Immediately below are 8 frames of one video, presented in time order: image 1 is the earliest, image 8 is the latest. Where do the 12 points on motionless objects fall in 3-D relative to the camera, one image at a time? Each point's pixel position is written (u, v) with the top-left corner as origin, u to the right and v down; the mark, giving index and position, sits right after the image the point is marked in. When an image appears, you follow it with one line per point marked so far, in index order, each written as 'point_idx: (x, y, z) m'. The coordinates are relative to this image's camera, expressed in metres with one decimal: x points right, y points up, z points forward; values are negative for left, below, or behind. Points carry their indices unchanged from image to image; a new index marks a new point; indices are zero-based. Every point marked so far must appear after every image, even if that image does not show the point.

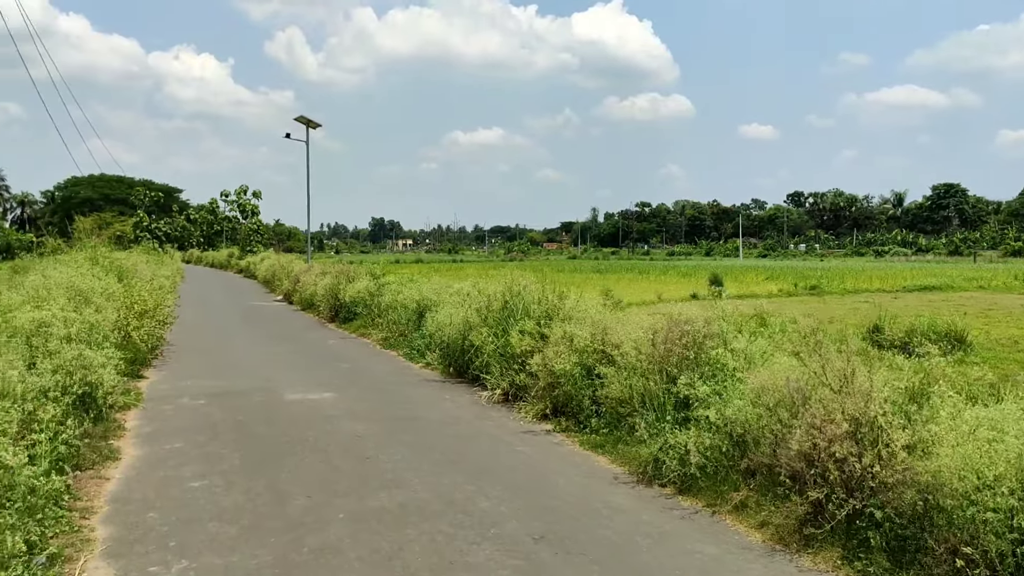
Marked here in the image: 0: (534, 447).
0: (+0.2, -1.3, +7.2) m
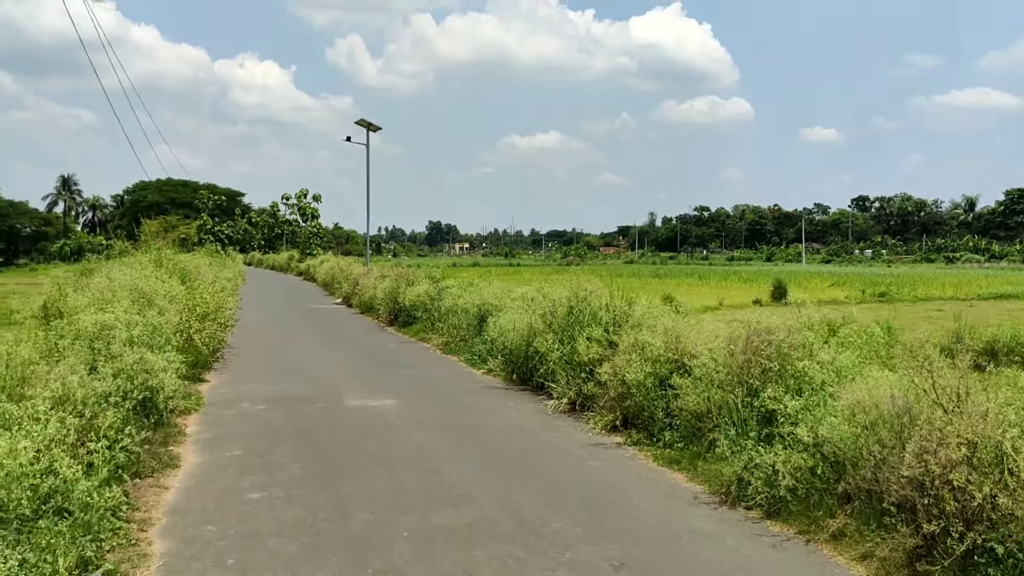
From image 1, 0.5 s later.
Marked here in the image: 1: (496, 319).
0: (+0.7, -1.3, +6.8) m
1: (-0.2, -0.4, +12.7) m
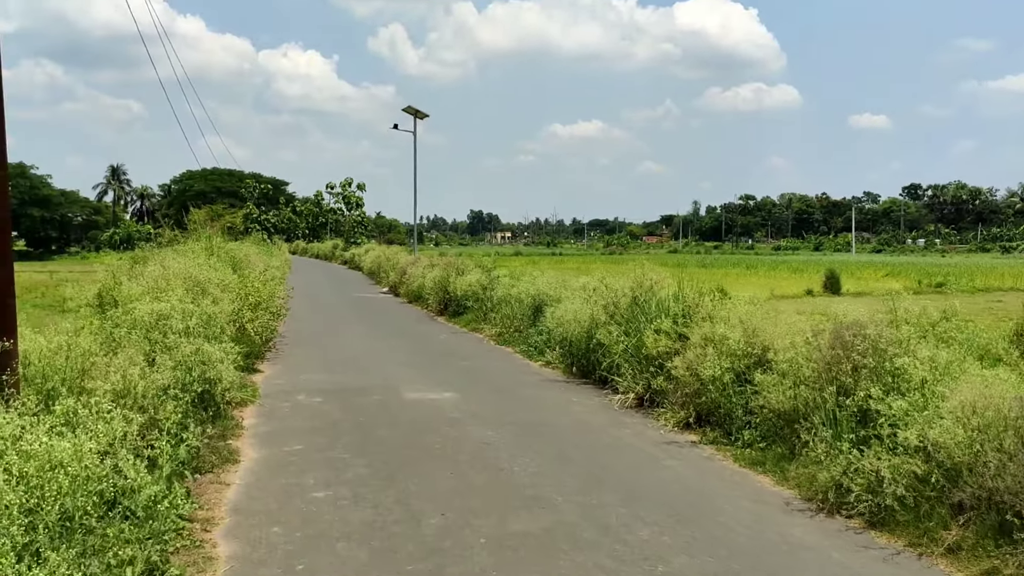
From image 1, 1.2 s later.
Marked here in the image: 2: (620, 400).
0: (+1.2, -1.2, +6.5) m
1: (+0.6, -0.3, +12.4) m
2: (+1.0, -1.1, +8.5) m
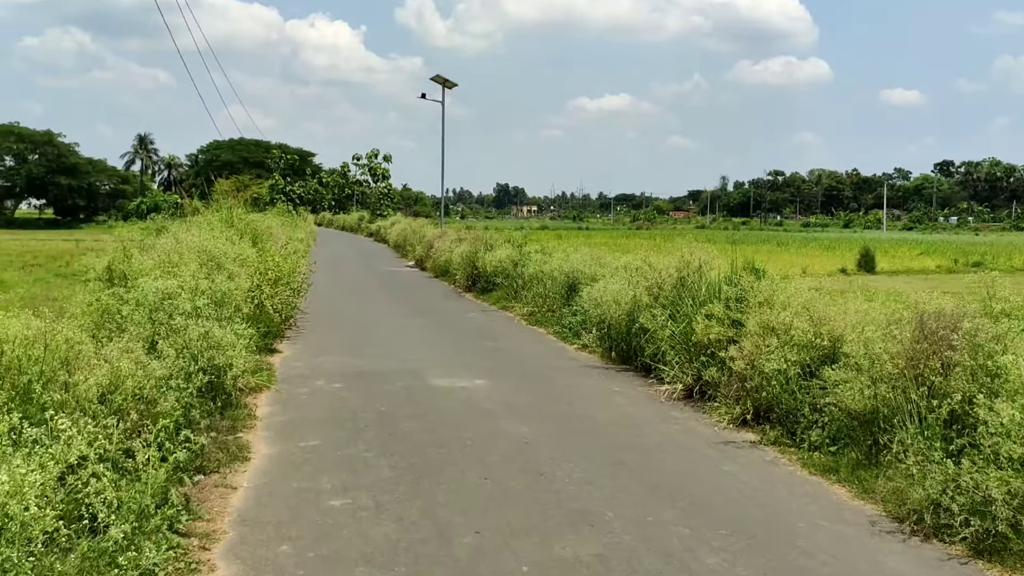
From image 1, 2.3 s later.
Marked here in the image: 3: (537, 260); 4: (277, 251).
0: (+1.5, -1.1, +5.8) m
1: (+1.0, 0.0, +11.6) m
2: (+1.3, -0.9, +7.8) m
3: (+0.4, +0.5, +15.1) m
4: (-3.4, +0.5, +13.0) m
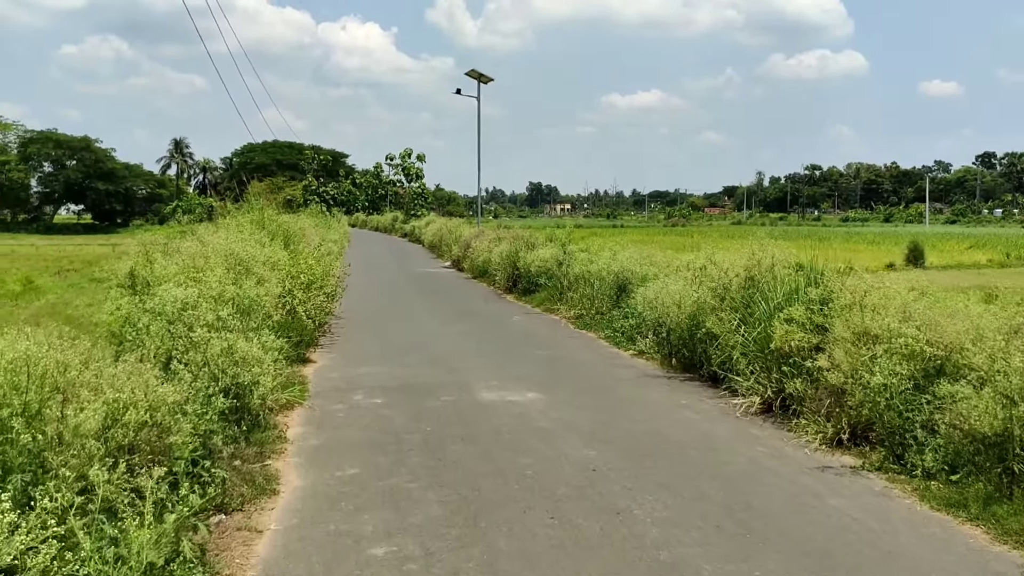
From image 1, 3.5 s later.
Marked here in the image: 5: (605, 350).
0: (+1.8, -1.1, +4.9) m
1: (+1.6, 0.0, +10.8) m
2: (+1.8, -0.9, +7.0) m
3: (+1.1, +0.5, +14.3) m
4: (-2.8, +0.5, +12.4) m
5: (+1.0, -0.7, +10.2) m
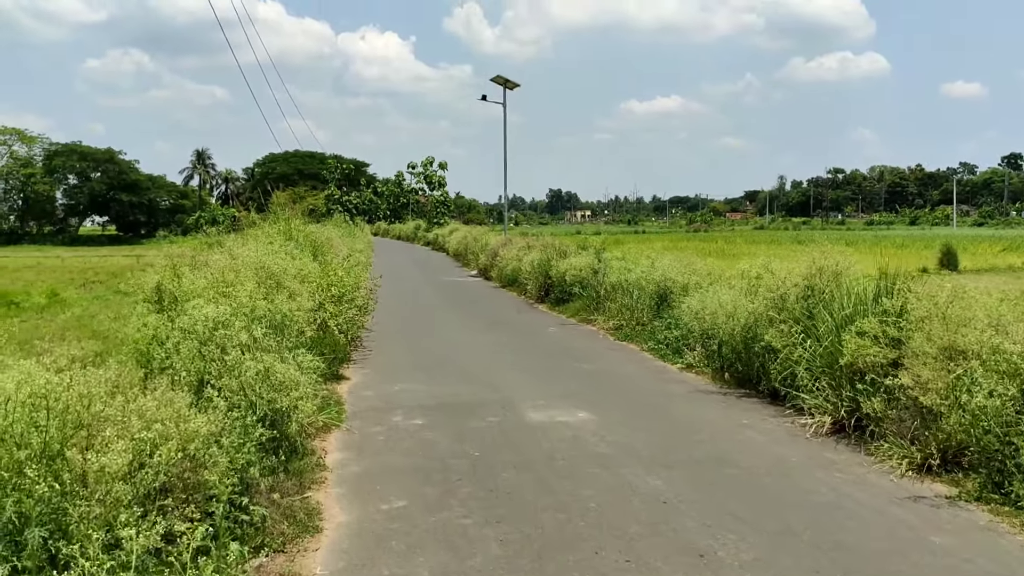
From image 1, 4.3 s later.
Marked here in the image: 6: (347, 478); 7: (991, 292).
0: (+2.2, -1.2, +4.4) m
1: (+2.0, -0.1, +10.3) m
2: (+2.1, -1.0, +6.5) m
3: (+1.6, +0.3, +13.8) m
4: (-2.3, +0.3, +12.0) m
5: (+1.5, -0.8, +9.7) m
6: (-1.0, -1.1, +5.5) m
7: (+3.4, 0.0, +6.4) m
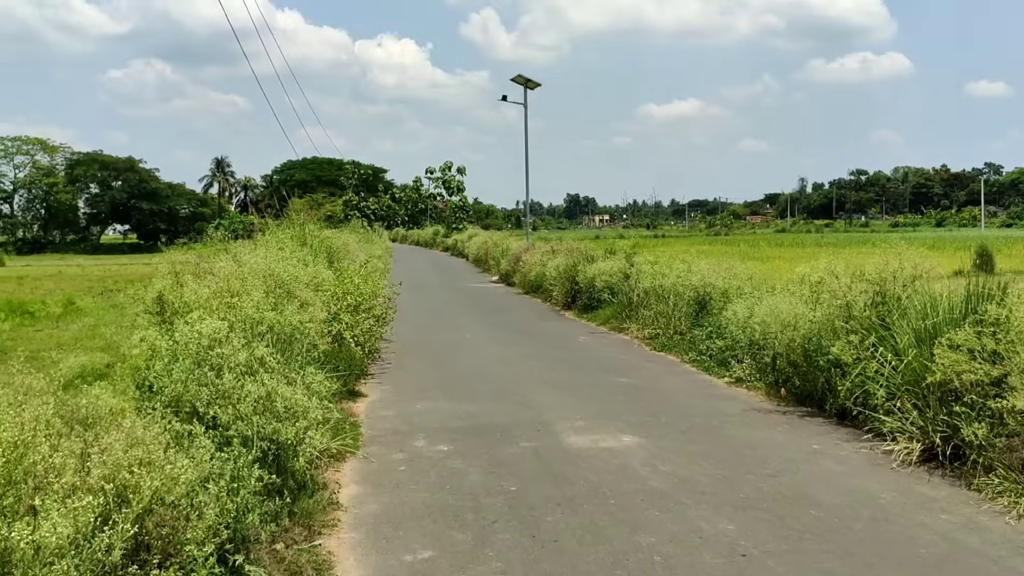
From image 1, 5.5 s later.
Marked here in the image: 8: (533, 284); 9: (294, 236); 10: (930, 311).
0: (+2.4, -1.2, +3.6) m
1: (+2.3, -0.2, +9.5) m
2: (+2.4, -1.0, +5.7) m
3: (+2.0, +0.2, +13.0) m
4: (-1.9, +0.2, +11.2) m
5: (+1.8, -0.9, +8.9) m
6: (-0.8, -1.2, +4.7) m
7: (+3.6, -0.1, +5.5) m
8: (+0.5, +0.1, +19.3) m
9: (-3.2, +0.8, +13.1) m
10: (+2.9, -0.2, +6.3) m
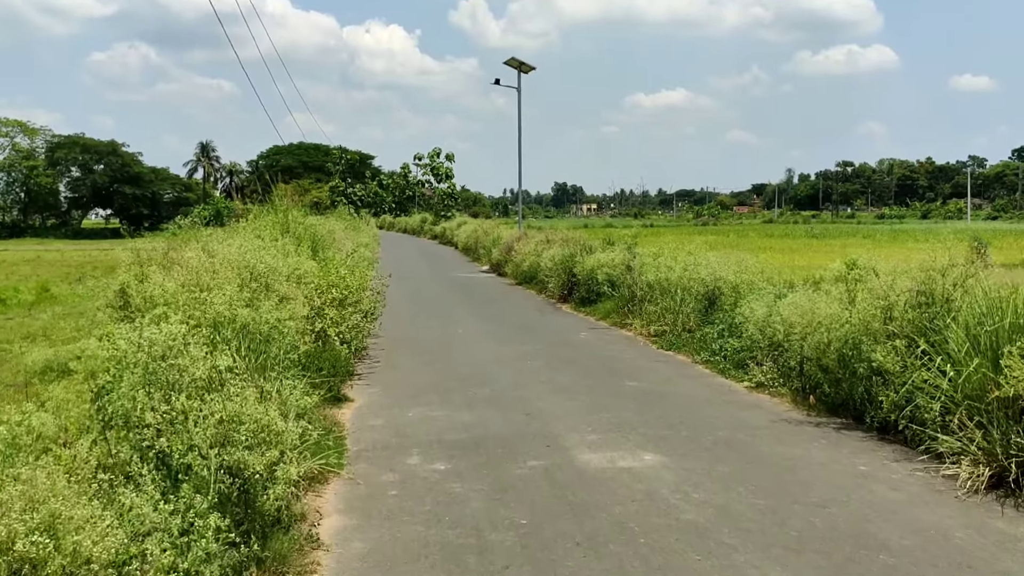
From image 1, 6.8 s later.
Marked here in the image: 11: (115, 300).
0: (+2.4, -1.3, +2.9) m
1: (+2.3, -0.2, +8.8) m
2: (+2.4, -1.0, +5.0) m
3: (+2.0, +0.3, +12.3) m
4: (-2.0, +0.3, +10.4) m
5: (+1.8, -0.8, +8.2) m
6: (-0.7, -1.2, +4.0) m
7: (+3.6, -0.1, +4.8) m
8: (+0.3, +0.3, +18.6) m
9: (-3.2, +0.9, +12.3) m
10: (+2.9, -0.2, +5.6) m
11: (-3.0, -0.1, +6.7) m
